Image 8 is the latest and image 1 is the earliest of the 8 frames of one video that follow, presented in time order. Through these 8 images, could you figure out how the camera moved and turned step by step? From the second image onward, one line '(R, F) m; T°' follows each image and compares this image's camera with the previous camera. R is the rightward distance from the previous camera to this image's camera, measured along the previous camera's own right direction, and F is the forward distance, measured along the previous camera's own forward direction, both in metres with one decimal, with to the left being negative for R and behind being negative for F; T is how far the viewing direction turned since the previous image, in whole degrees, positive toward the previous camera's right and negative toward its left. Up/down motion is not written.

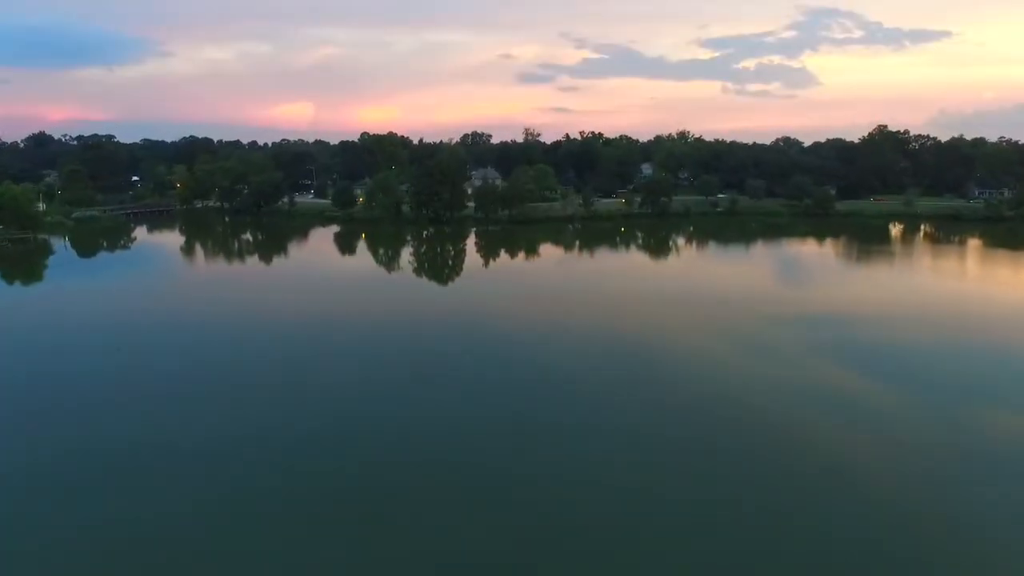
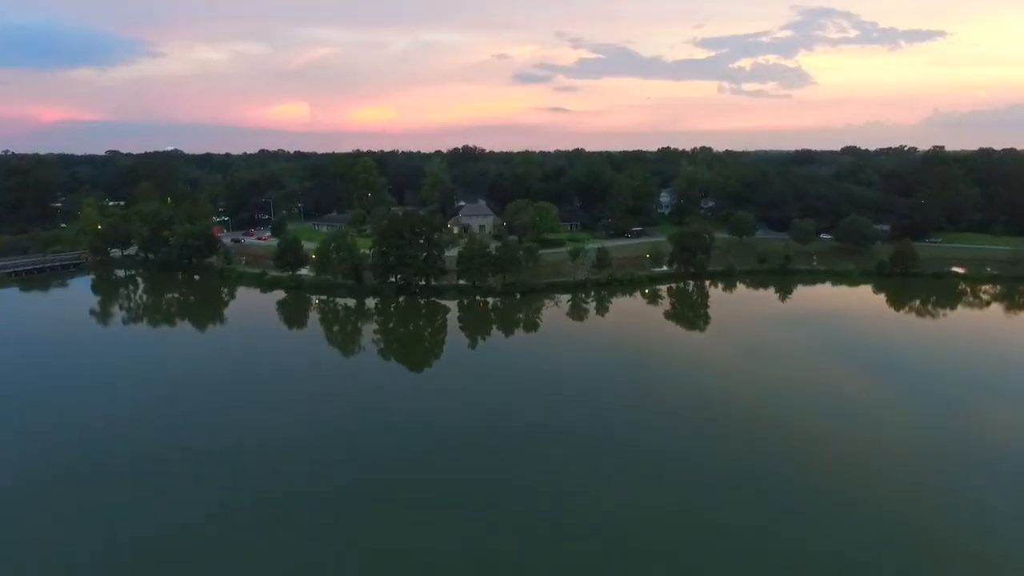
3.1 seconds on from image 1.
(+0.1, +8.0) m; 0°
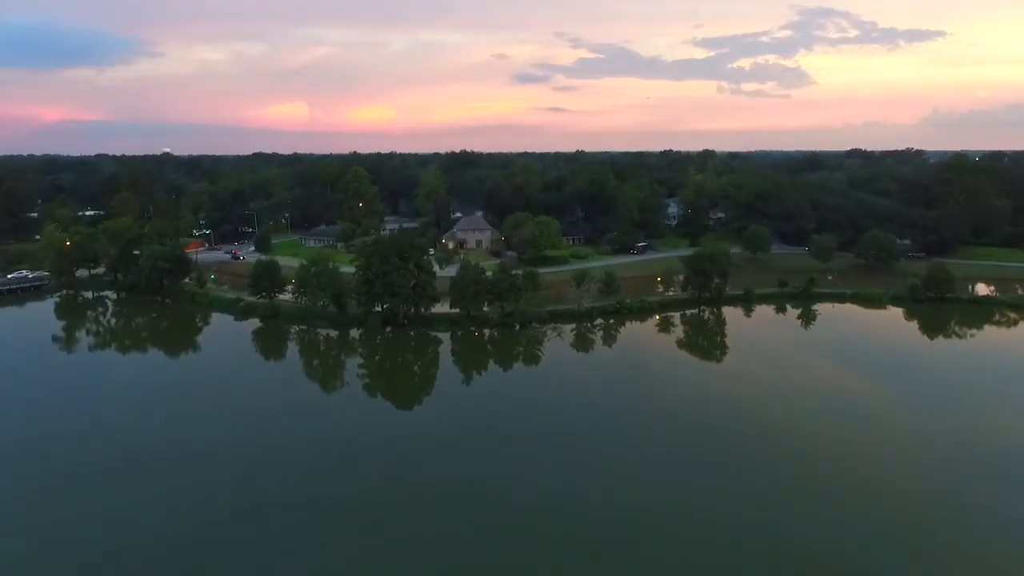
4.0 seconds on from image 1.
(0.0, +2.5) m; 0°
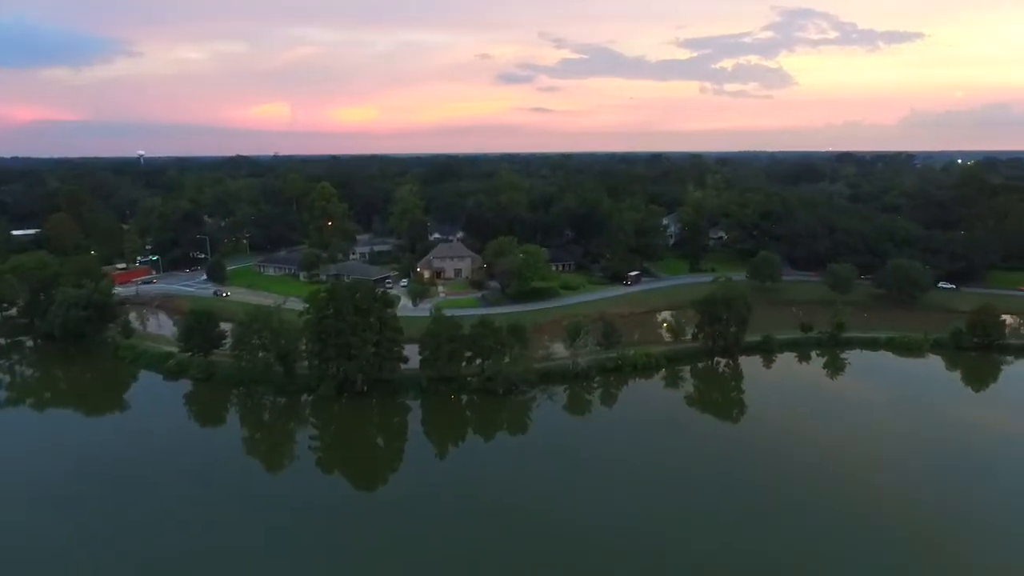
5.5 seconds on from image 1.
(+0.1, +3.9) m; +1°
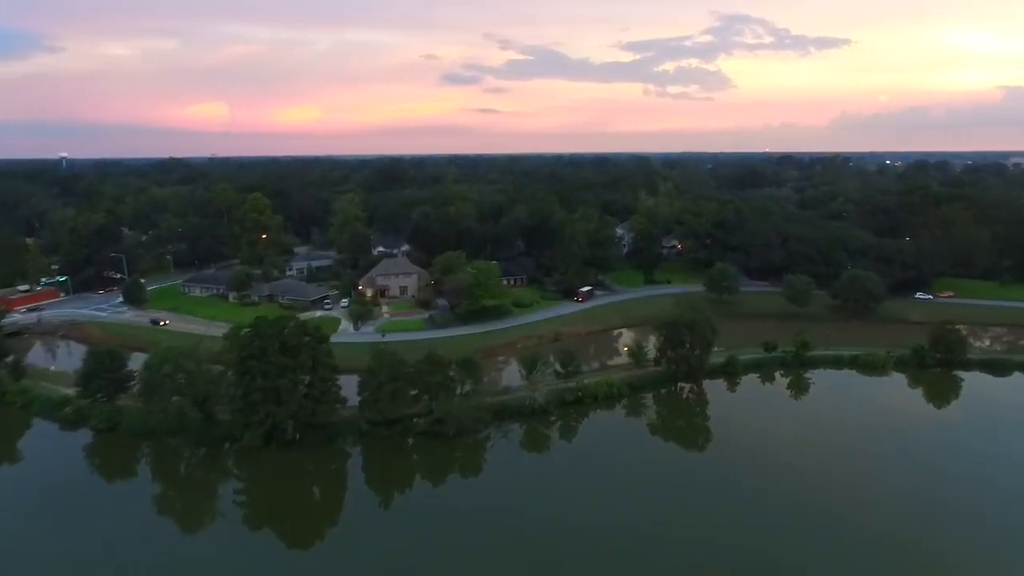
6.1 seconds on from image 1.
(0.0, +1.9) m; +4°
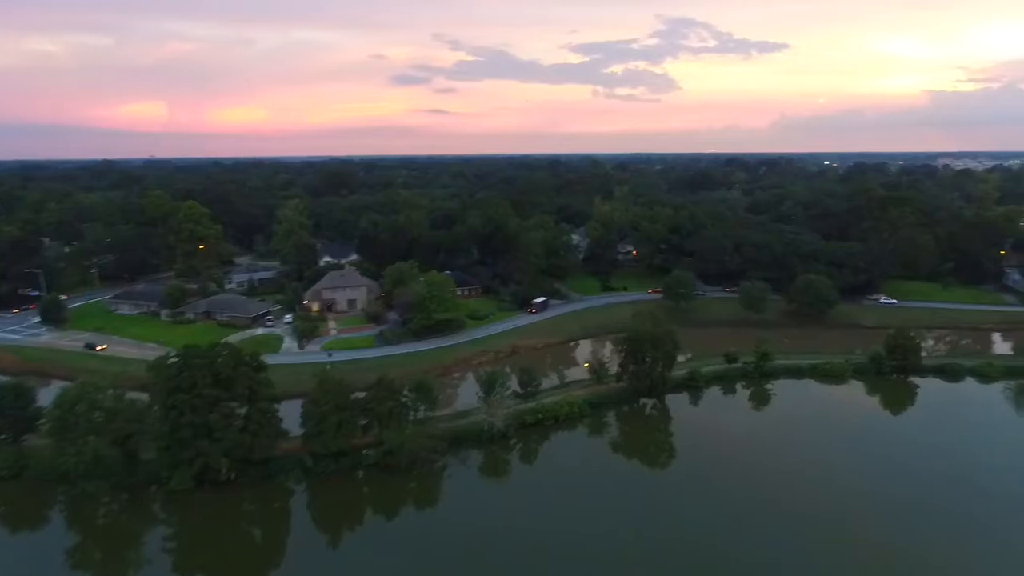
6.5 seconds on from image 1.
(-0.1, +1.1) m; +4°
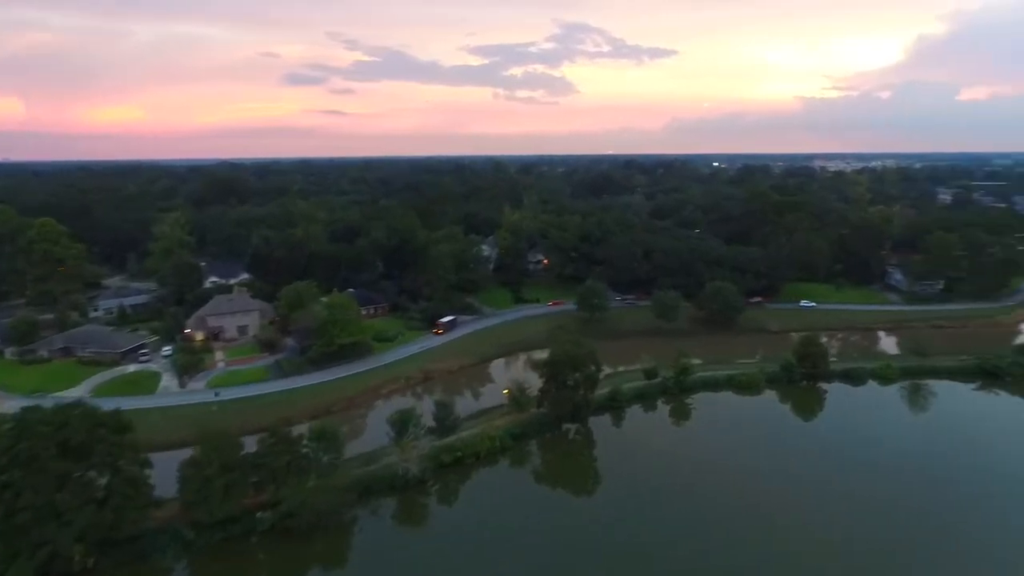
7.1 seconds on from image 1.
(-0.2, +1.7) m; +8°
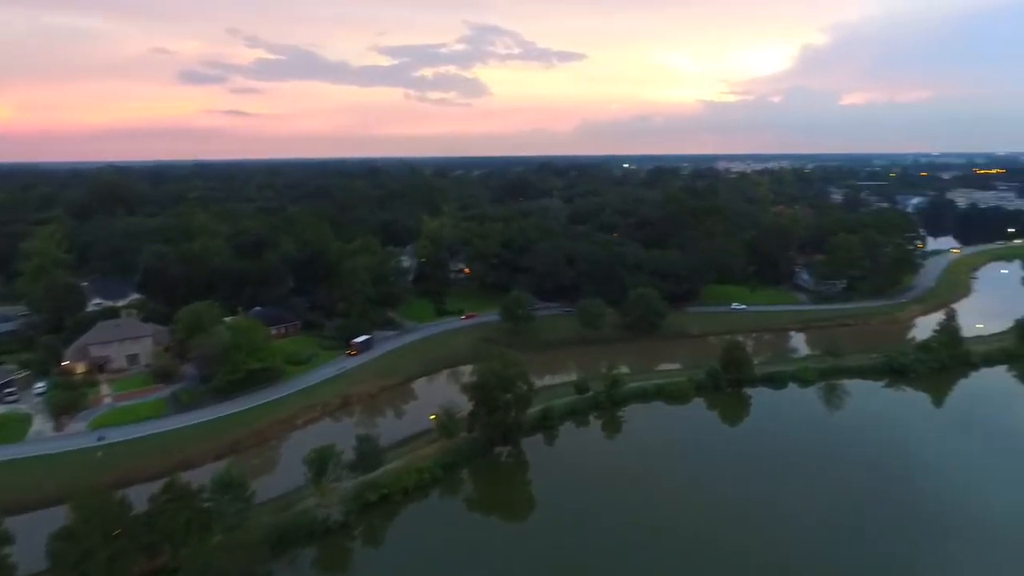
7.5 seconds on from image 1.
(-0.3, +1.4) m; +7°
